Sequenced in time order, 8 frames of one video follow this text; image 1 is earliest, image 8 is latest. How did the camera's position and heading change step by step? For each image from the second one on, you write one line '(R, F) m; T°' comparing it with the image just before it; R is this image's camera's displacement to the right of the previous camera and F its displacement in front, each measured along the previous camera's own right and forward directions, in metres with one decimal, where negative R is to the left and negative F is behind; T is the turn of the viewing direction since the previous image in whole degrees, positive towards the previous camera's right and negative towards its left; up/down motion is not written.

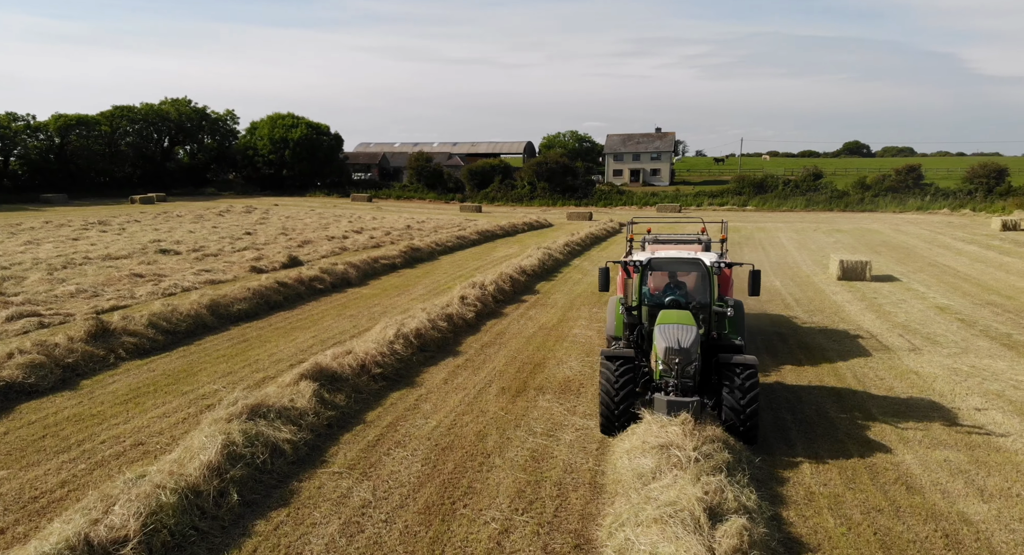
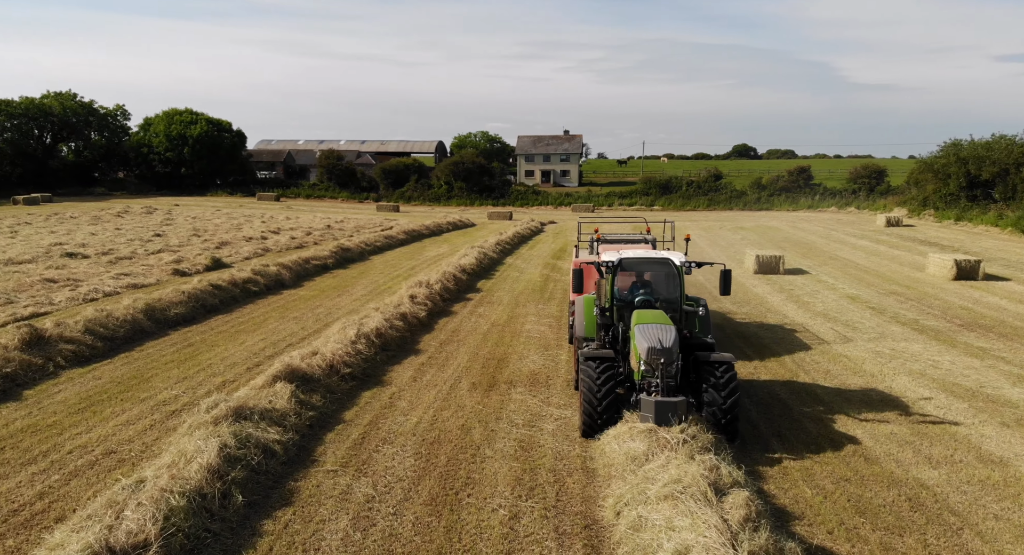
(-0.7, -0.1) m; +7°
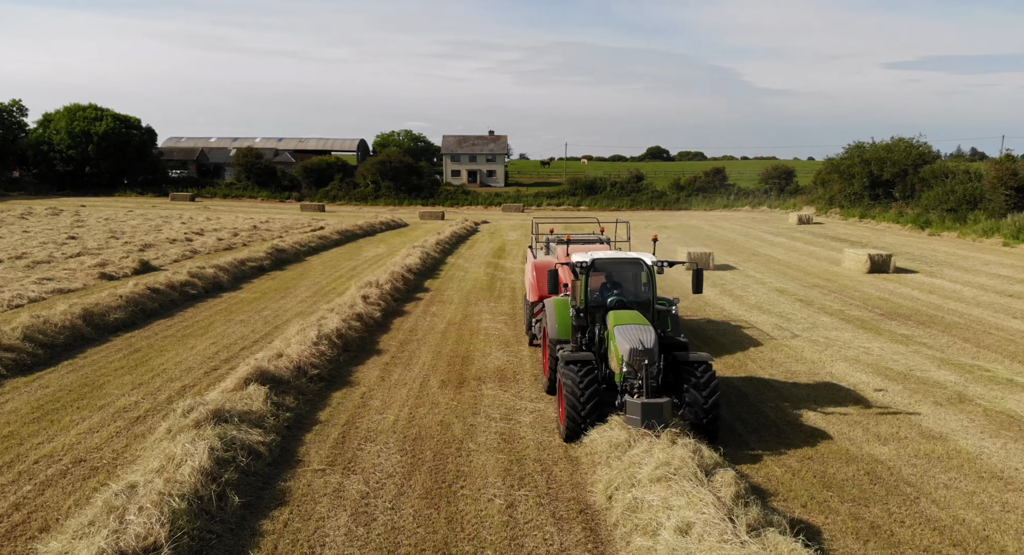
(-0.6, -0.2) m; +6°
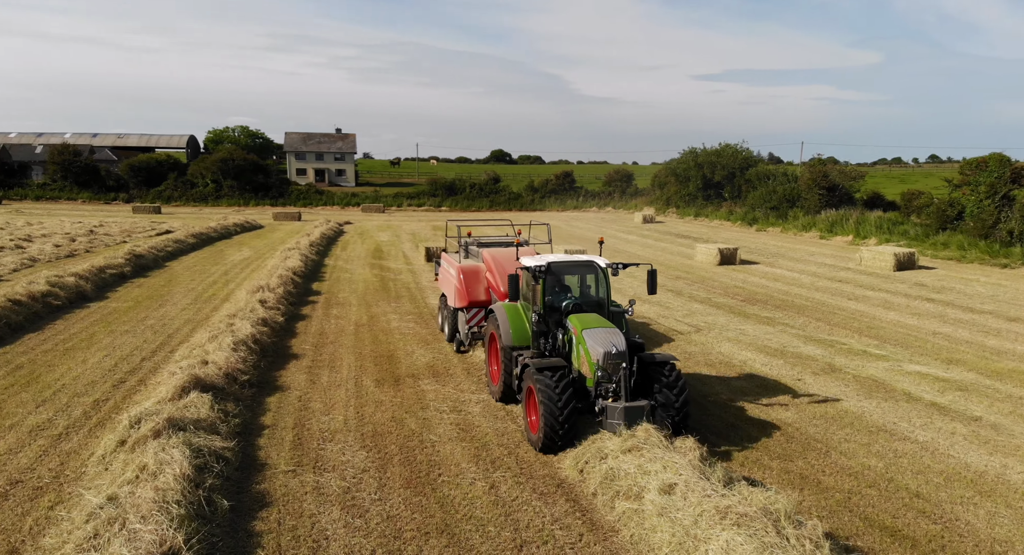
(-1.1, -0.3) m; +12°
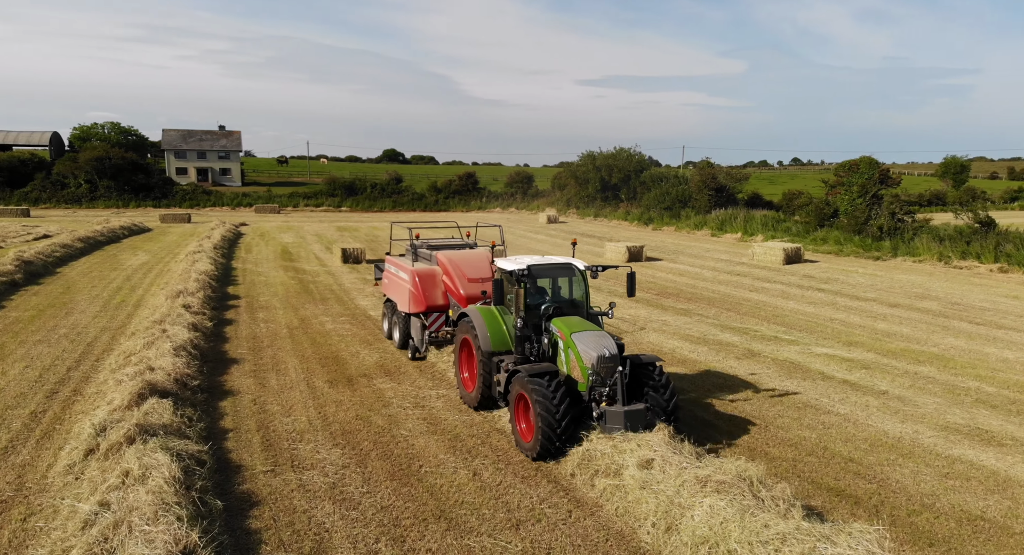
(-0.7, -0.3) m; +8°
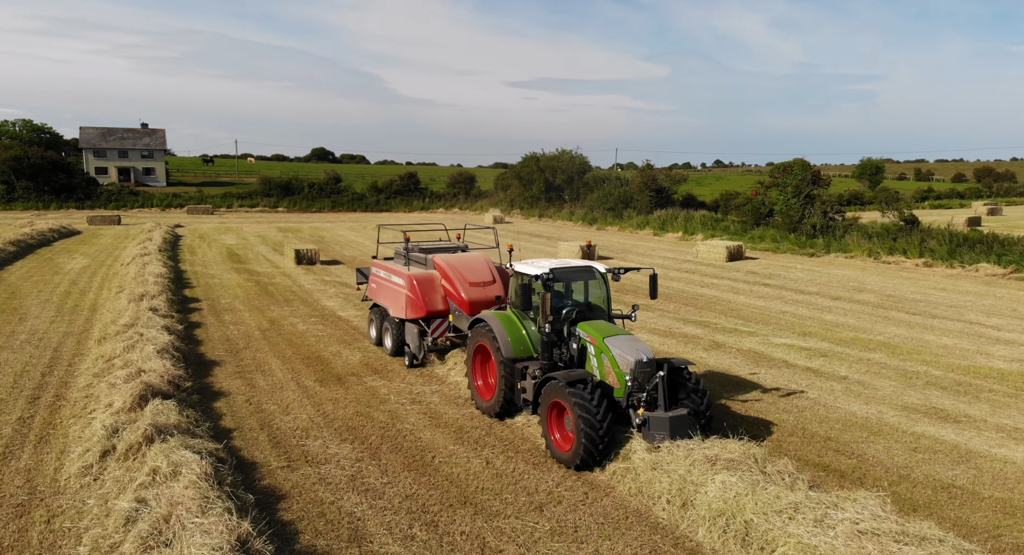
(-0.7, -0.3) m; +5°
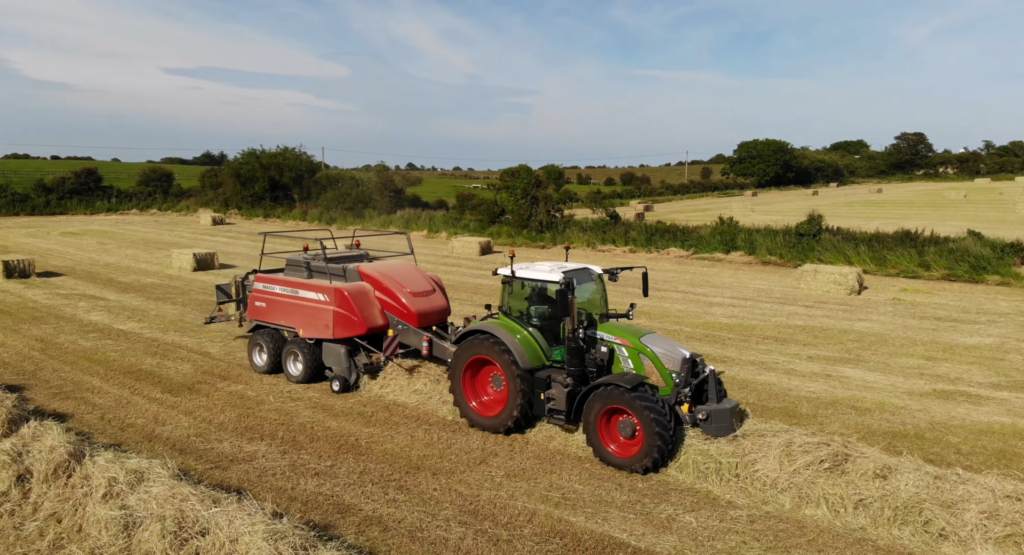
(-2.1, -0.5) m; +23°
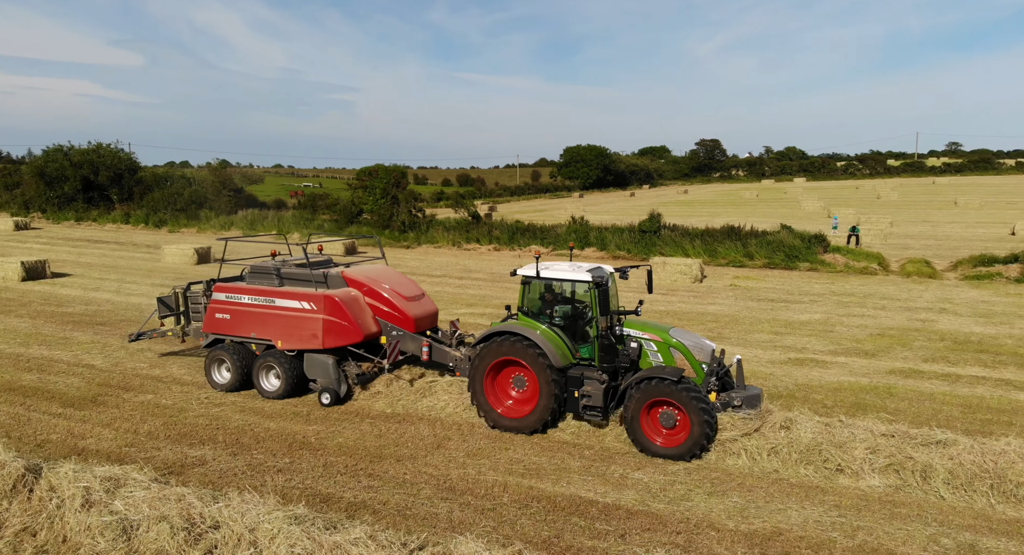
(-1.1, -0.4) m; +13°
